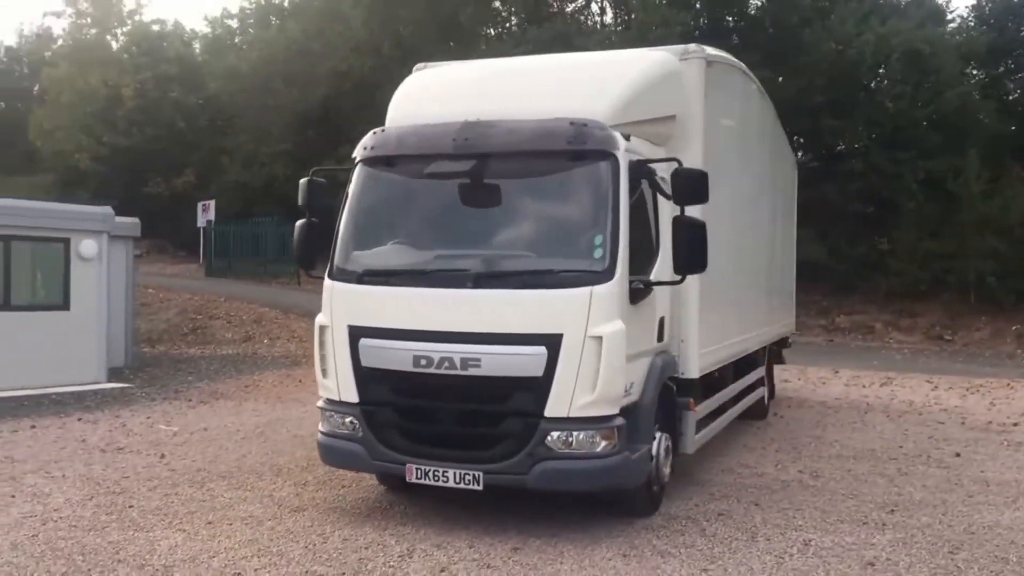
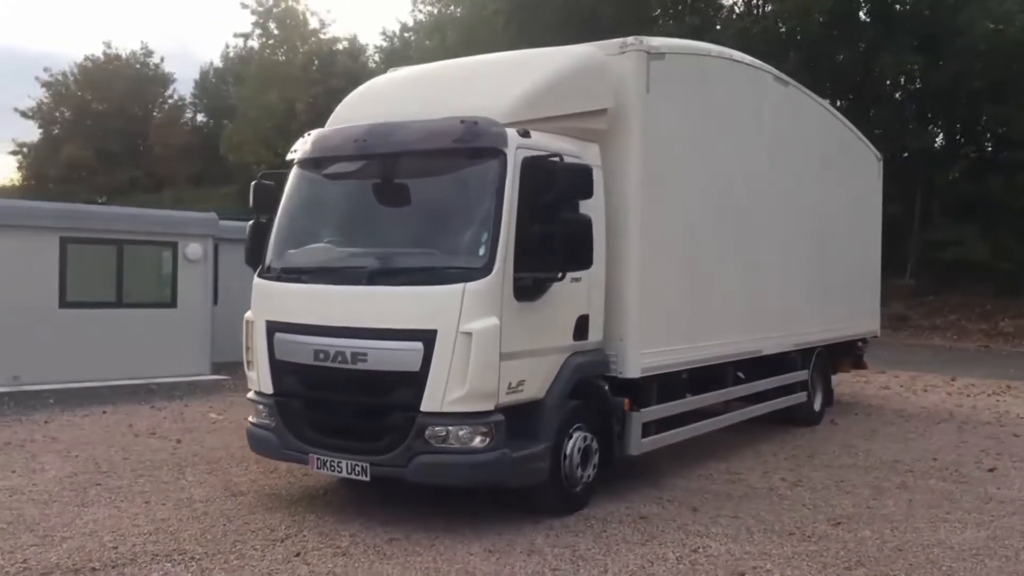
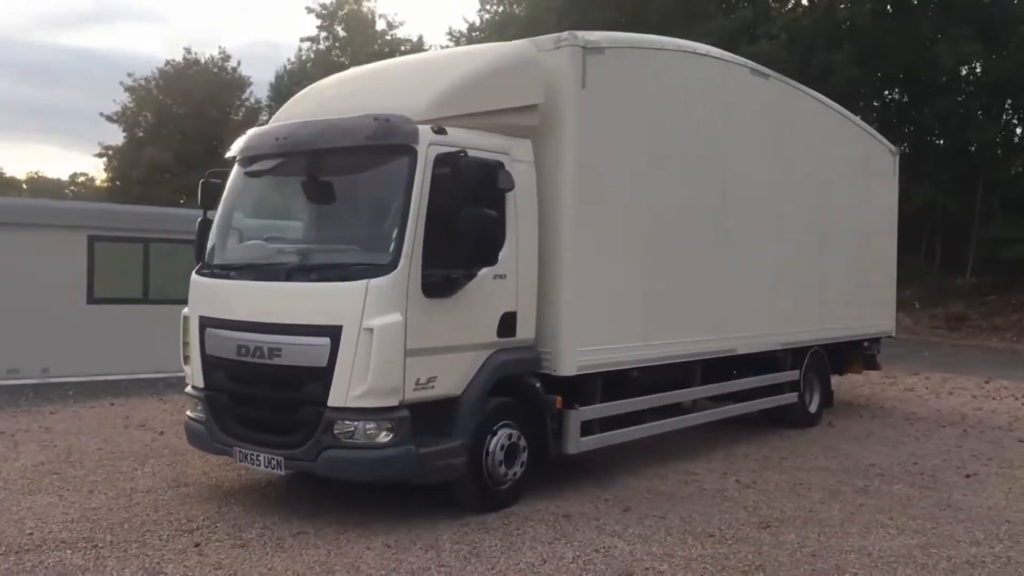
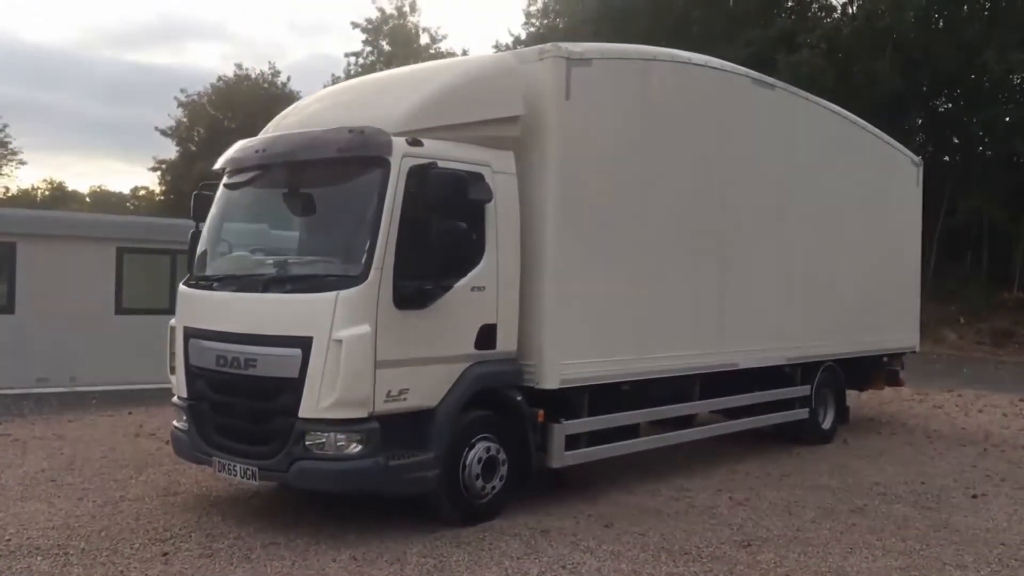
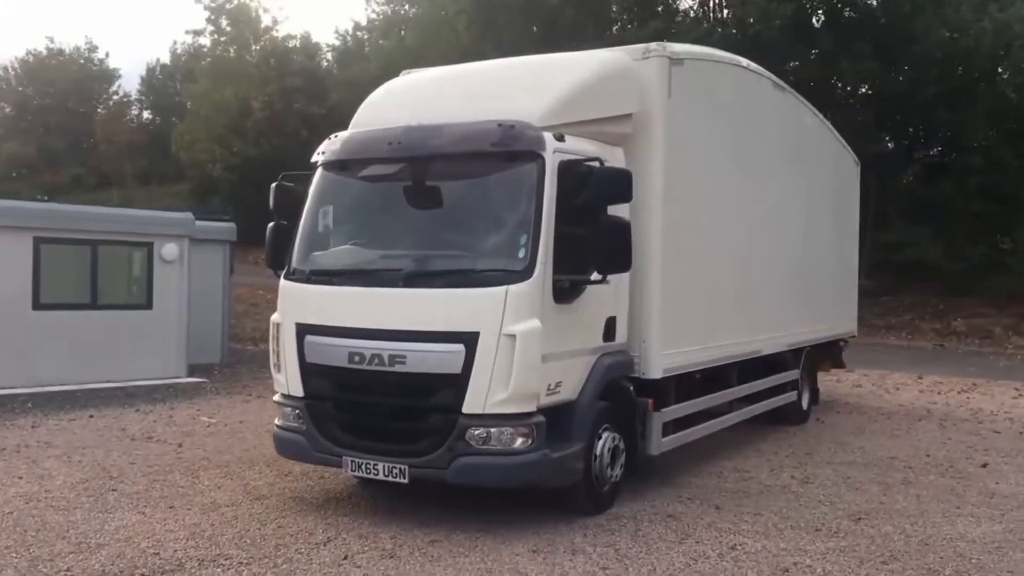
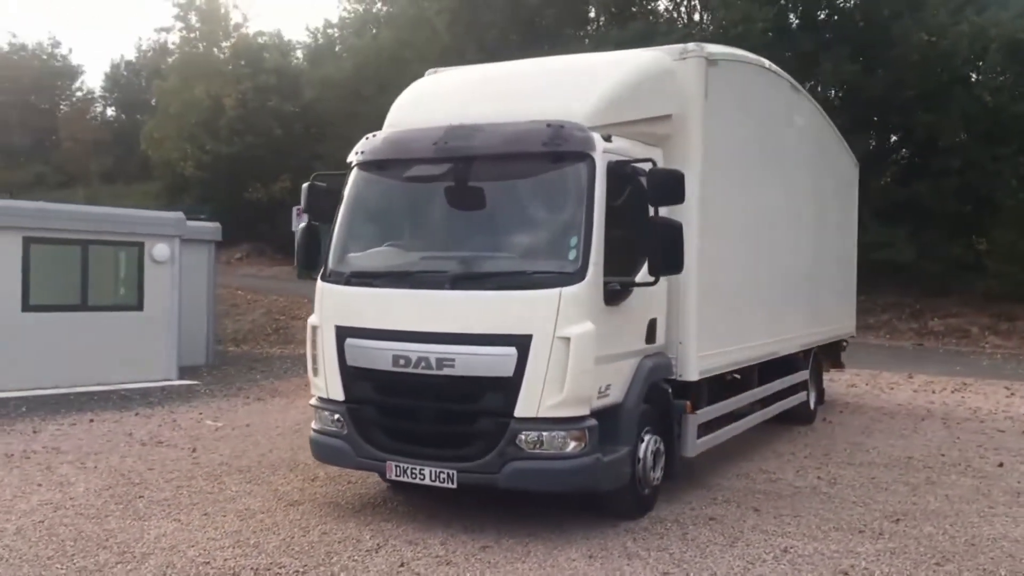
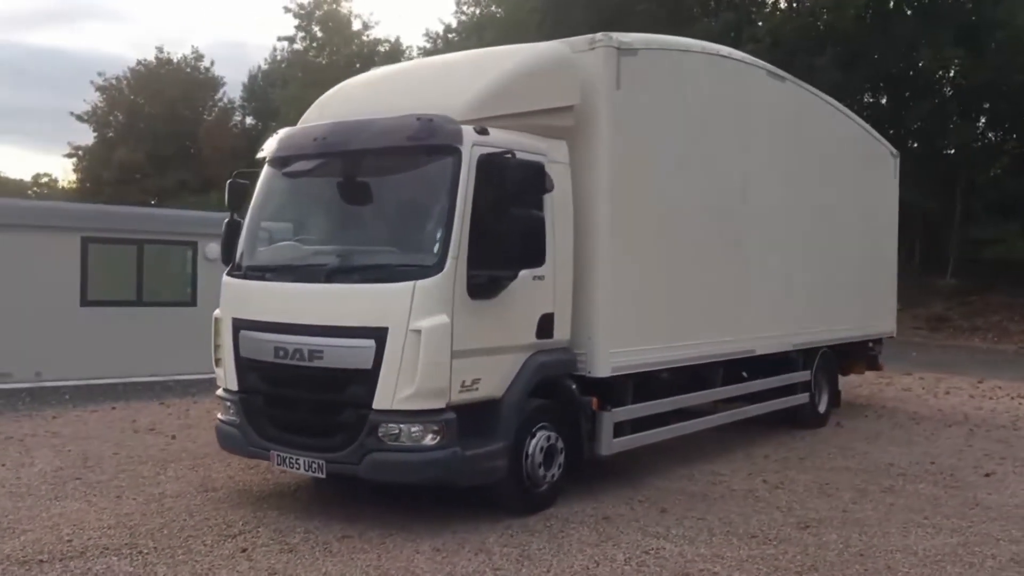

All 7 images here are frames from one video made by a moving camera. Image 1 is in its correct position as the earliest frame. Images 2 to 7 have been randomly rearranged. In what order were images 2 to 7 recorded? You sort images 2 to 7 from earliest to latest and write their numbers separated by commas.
6, 5, 2, 7, 3, 4
